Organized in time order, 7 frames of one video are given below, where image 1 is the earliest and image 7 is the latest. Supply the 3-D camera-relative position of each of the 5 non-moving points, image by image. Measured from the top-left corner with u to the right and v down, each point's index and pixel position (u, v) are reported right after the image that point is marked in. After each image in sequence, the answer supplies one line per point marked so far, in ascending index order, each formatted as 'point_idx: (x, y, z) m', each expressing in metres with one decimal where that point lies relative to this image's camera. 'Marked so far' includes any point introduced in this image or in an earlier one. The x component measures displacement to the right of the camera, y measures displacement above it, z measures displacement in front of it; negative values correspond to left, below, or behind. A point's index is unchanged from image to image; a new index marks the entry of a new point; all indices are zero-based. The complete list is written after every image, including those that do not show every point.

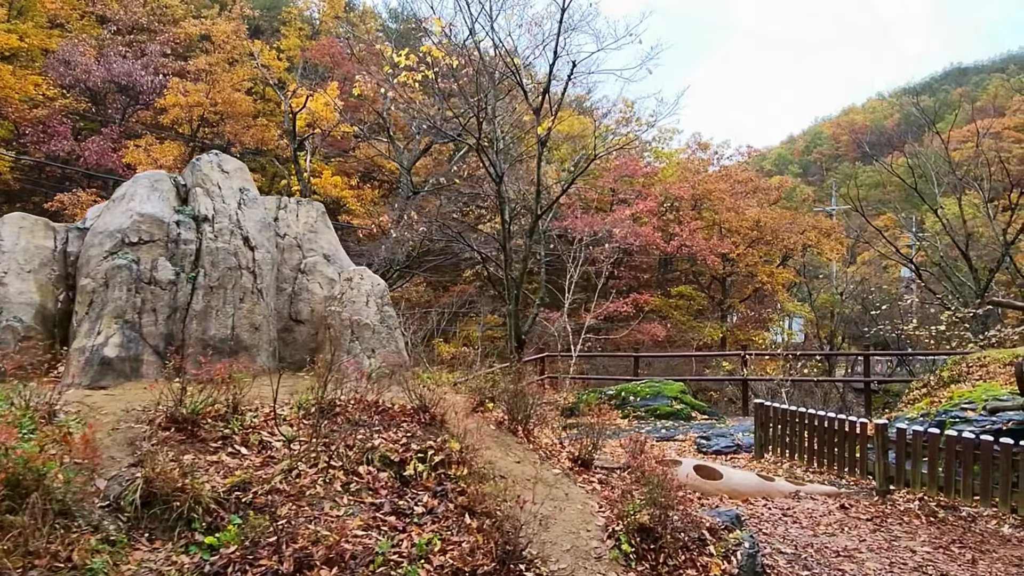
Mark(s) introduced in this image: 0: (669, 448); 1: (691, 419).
0: (+1.5, -1.5, +6.8) m
1: (+1.9, -1.4, +8.0) m
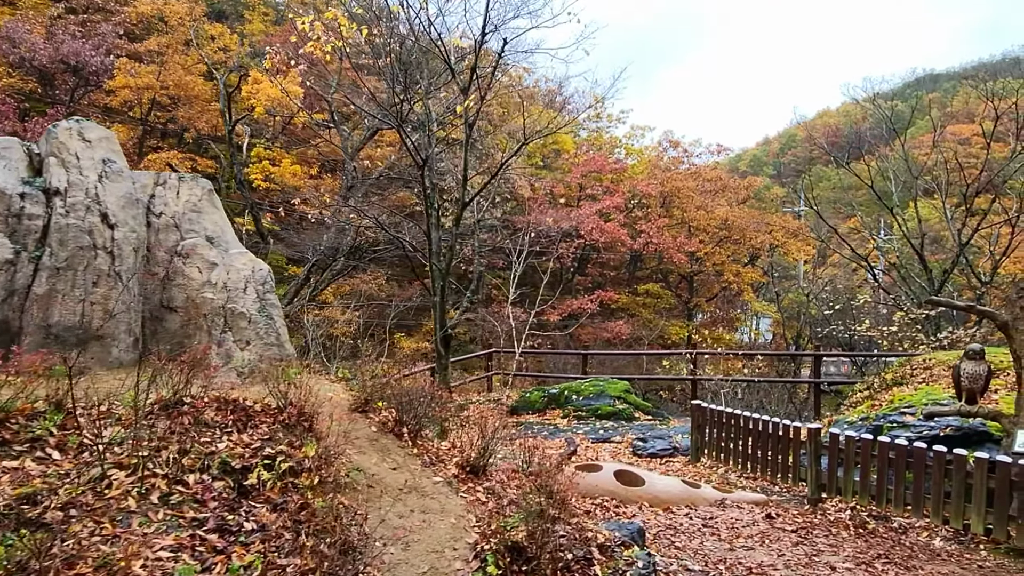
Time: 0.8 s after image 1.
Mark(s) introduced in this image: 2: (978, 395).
0: (+0.8, -1.5, +6.5) m
1: (+1.3, -1.4, +7.7) m
2: (+2.8, -0.6, +4.5) m
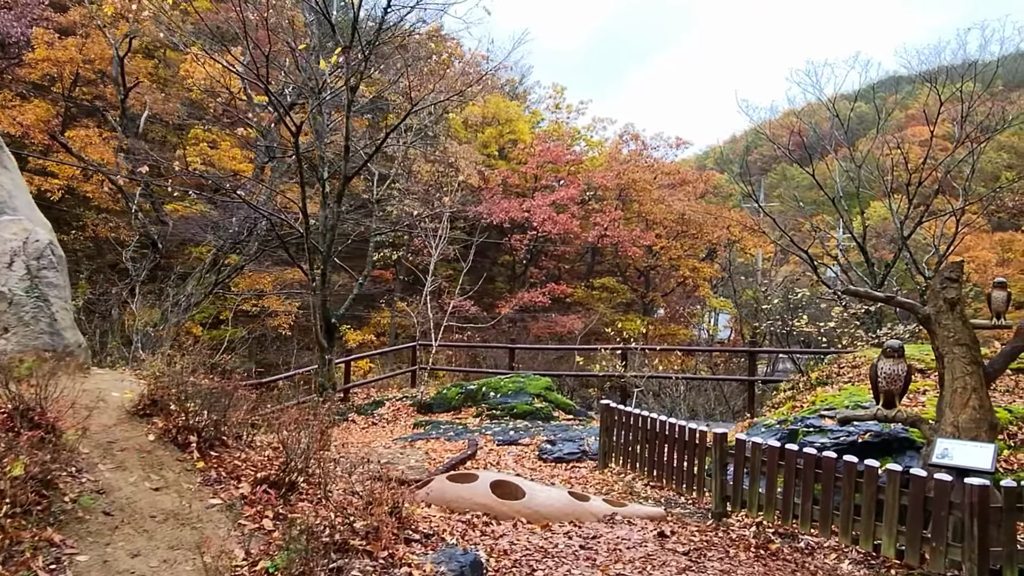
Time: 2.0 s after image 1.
0: (0.0, -1.4, +5.9) m
1: (+0.4, -1.3, +7.2) m
2: (+2.1, -0.6, +4.0) m
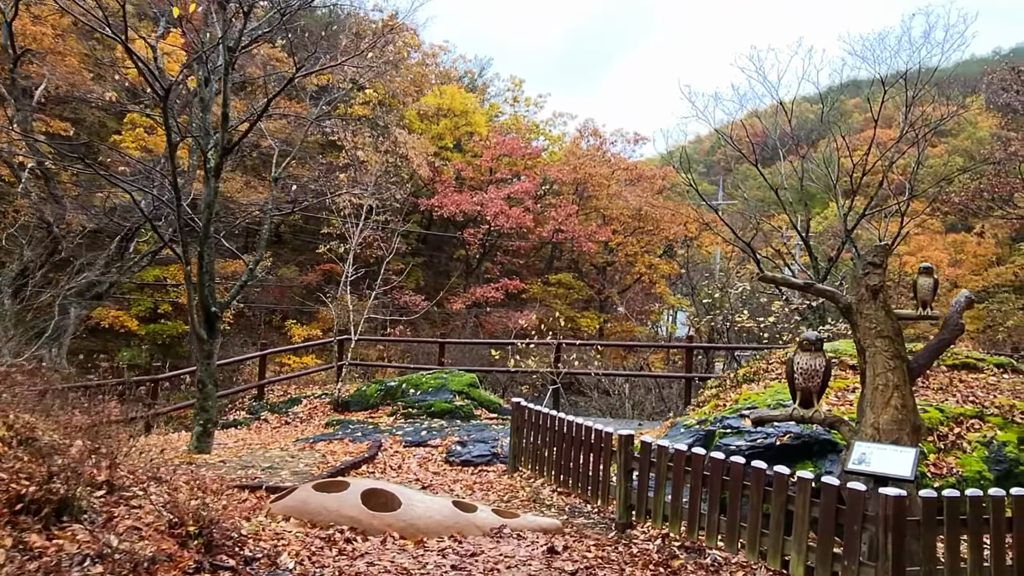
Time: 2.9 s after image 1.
0: (-0.7, -1.3, +5.4) m
1: (-0.4, -1.2, +6.7) m
2: (+1.5, -0.5, +3.6) m
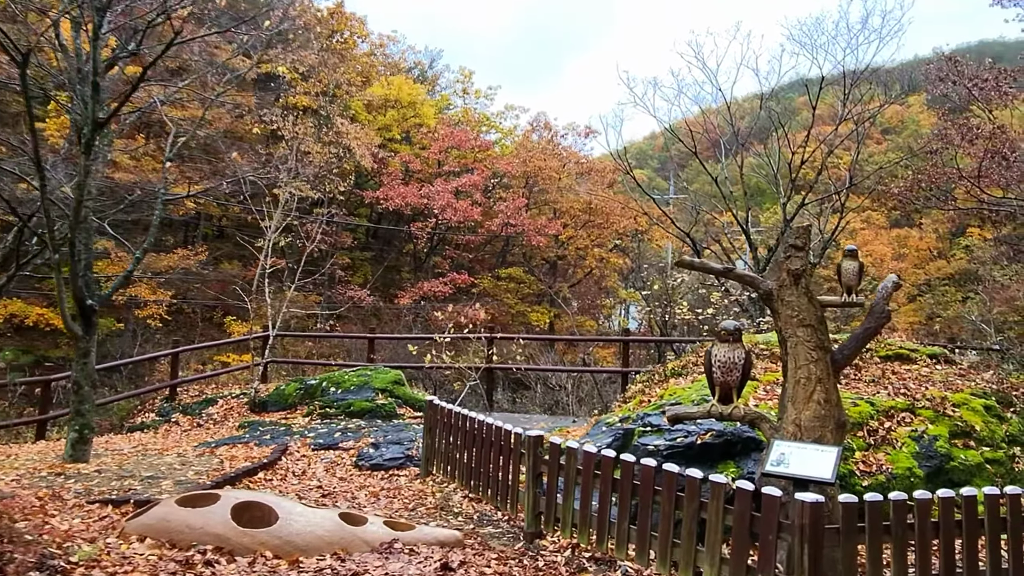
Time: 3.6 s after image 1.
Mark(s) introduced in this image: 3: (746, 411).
0: (-1.3, -1.2, +5.0) m
1: (-1.0, -1.1, +6.3) m
2: (+1.0, -0.5, +3.3) m
3: (+1.0, -0.5, +3.2) m
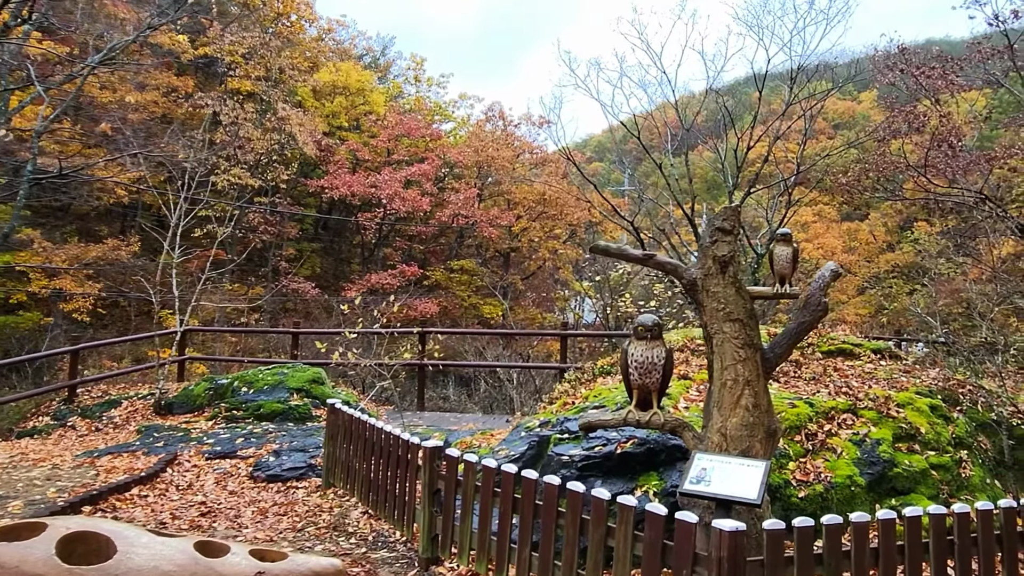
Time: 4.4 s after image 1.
0: (-1.8, -1.1, +4.5) m
1: (-1.6, -1.0, +5.8) m
2: (+0.6, -0.4, +2.9) m
3: (+0.6, -0.5, +2.8) m
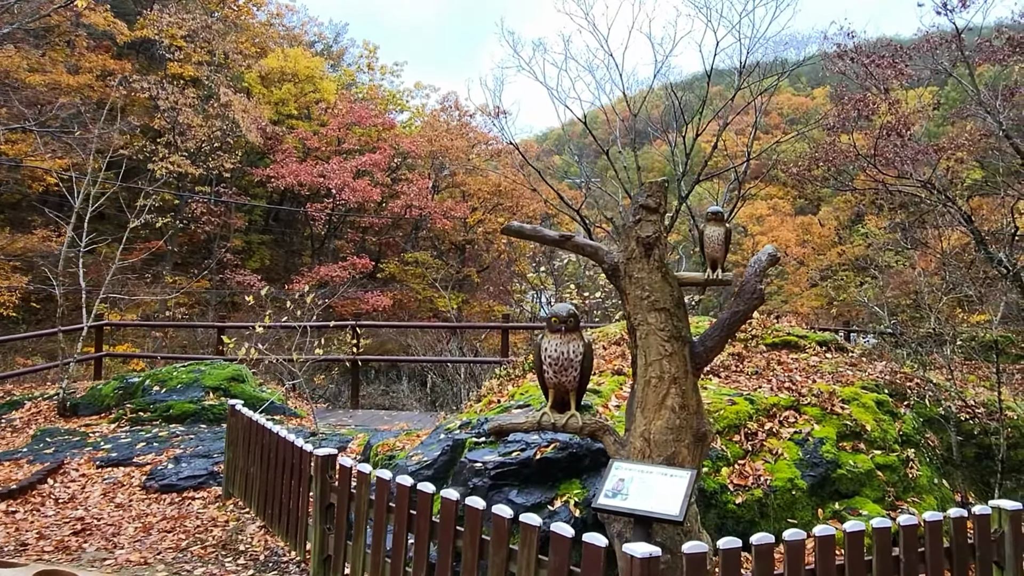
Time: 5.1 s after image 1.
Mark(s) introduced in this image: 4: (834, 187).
0: (-2.3, -1.1, +4.0) m
1: (-2.1, -1.0, +5.3) m
2: (+0.2, -0.4, +2.5) m
3: (+0.2, -0.5, +2.5) m
4: (+4.1, +1.3, +9.4) m
